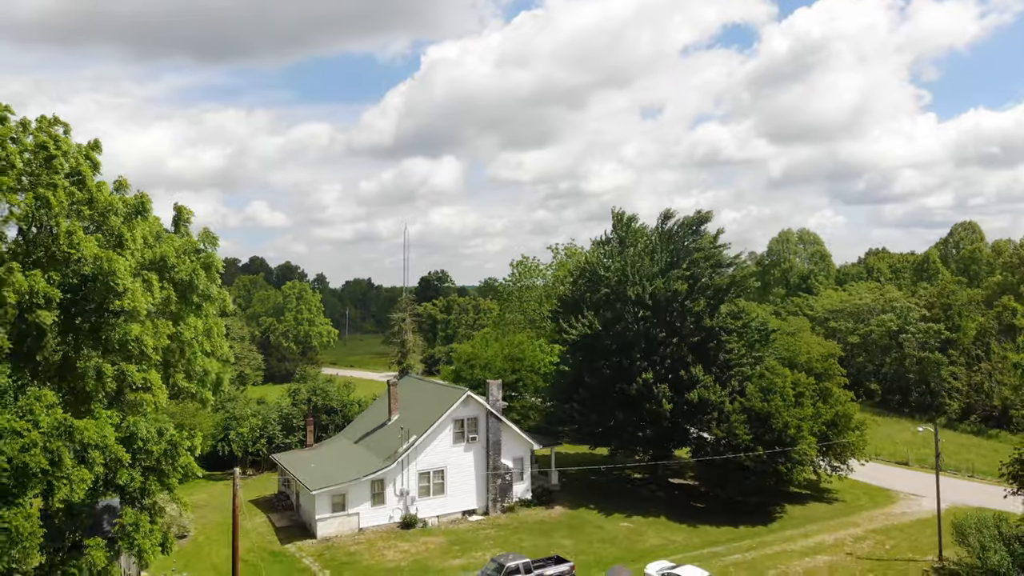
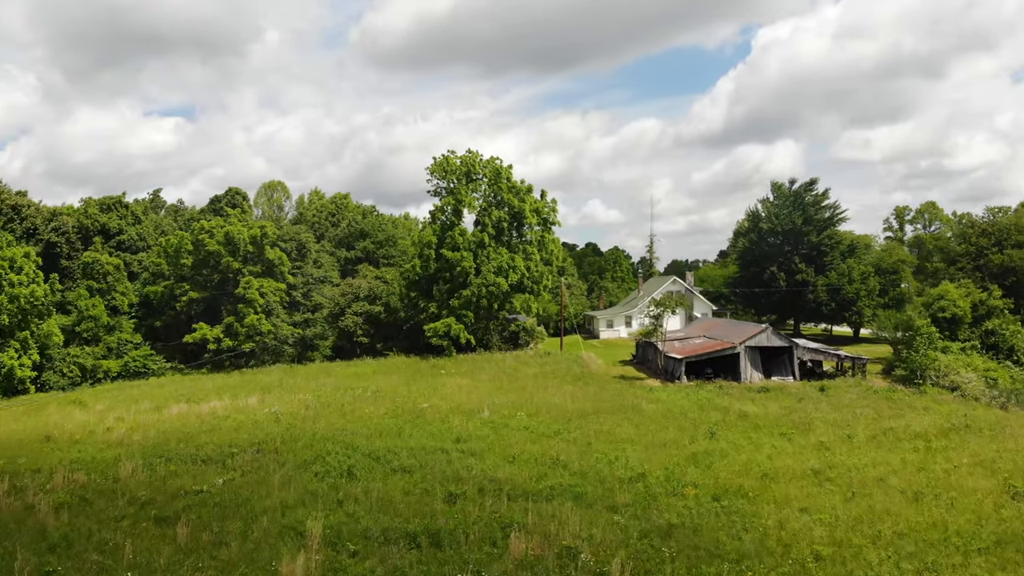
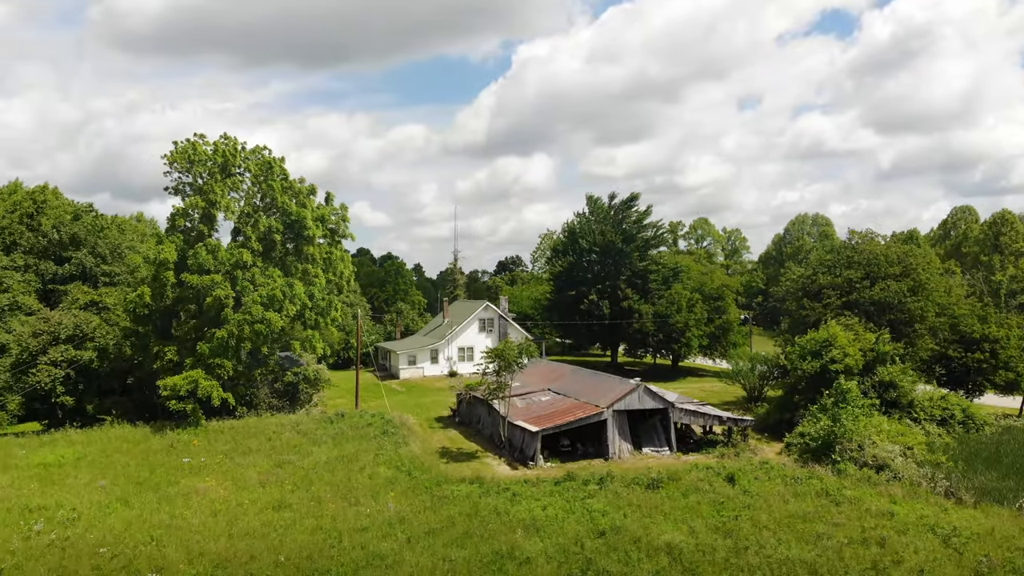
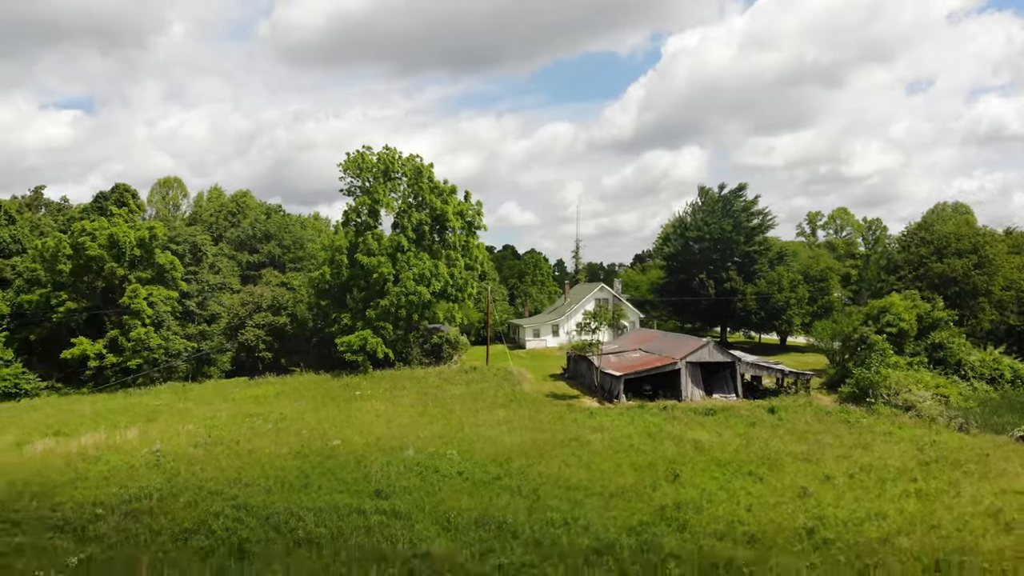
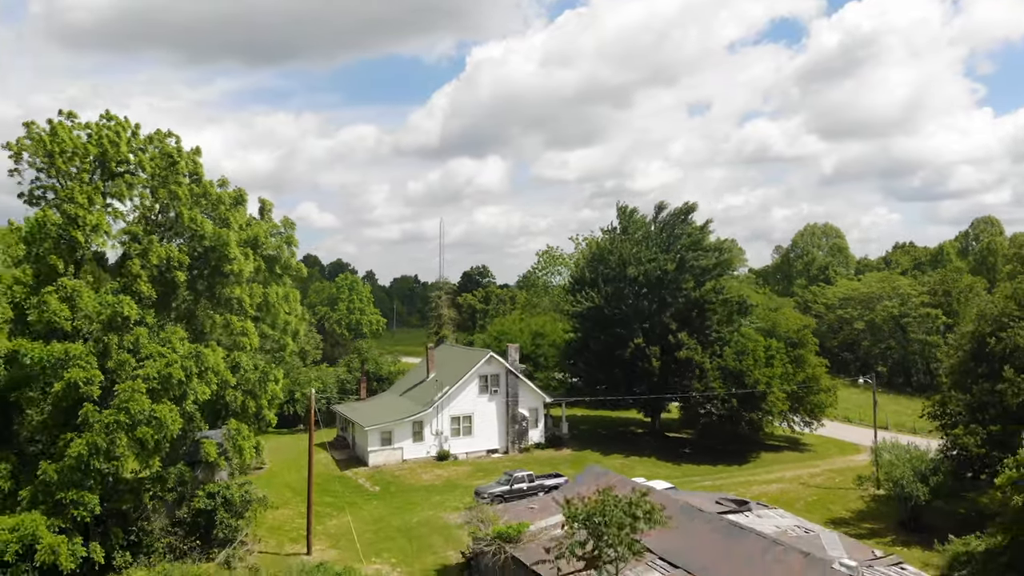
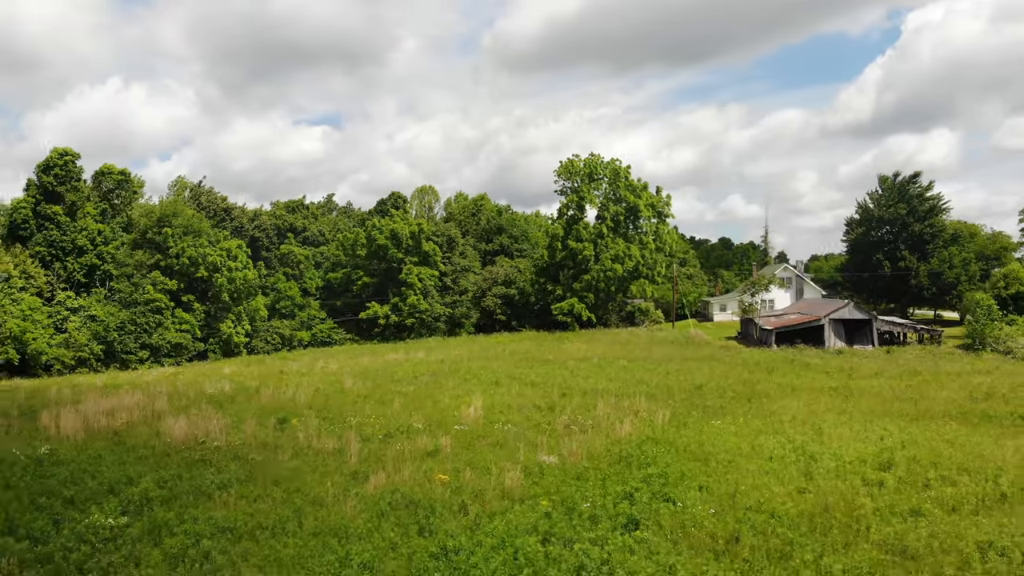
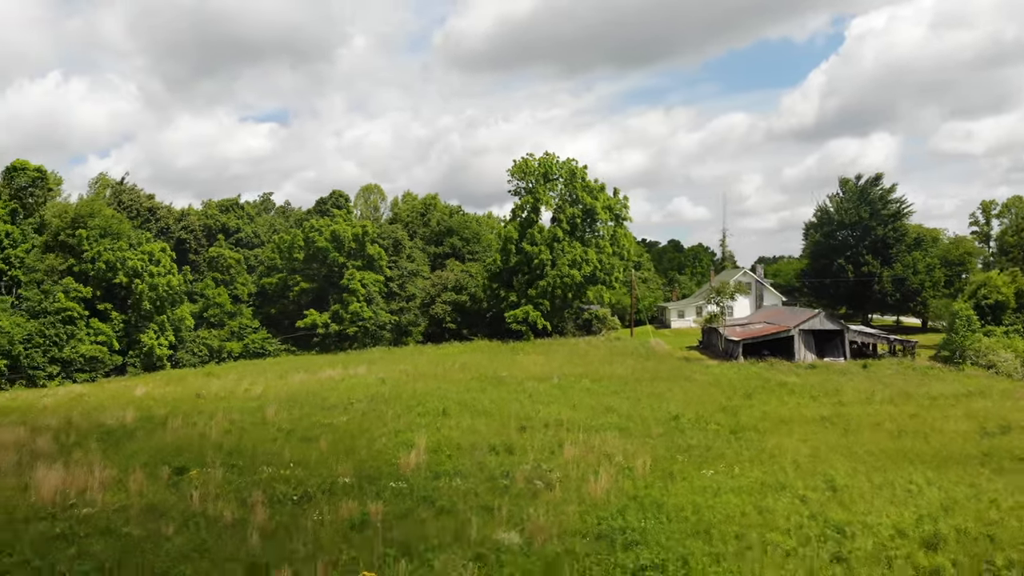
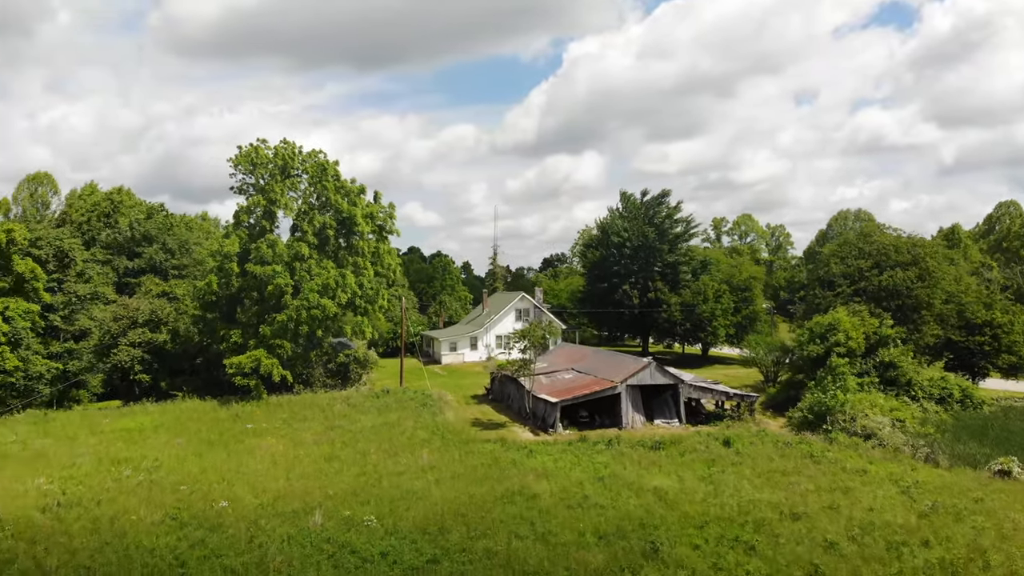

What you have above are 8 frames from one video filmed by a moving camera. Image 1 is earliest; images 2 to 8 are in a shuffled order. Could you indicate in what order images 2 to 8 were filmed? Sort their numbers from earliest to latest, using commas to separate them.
5, 3, 8, 4, 2, 7, 6
